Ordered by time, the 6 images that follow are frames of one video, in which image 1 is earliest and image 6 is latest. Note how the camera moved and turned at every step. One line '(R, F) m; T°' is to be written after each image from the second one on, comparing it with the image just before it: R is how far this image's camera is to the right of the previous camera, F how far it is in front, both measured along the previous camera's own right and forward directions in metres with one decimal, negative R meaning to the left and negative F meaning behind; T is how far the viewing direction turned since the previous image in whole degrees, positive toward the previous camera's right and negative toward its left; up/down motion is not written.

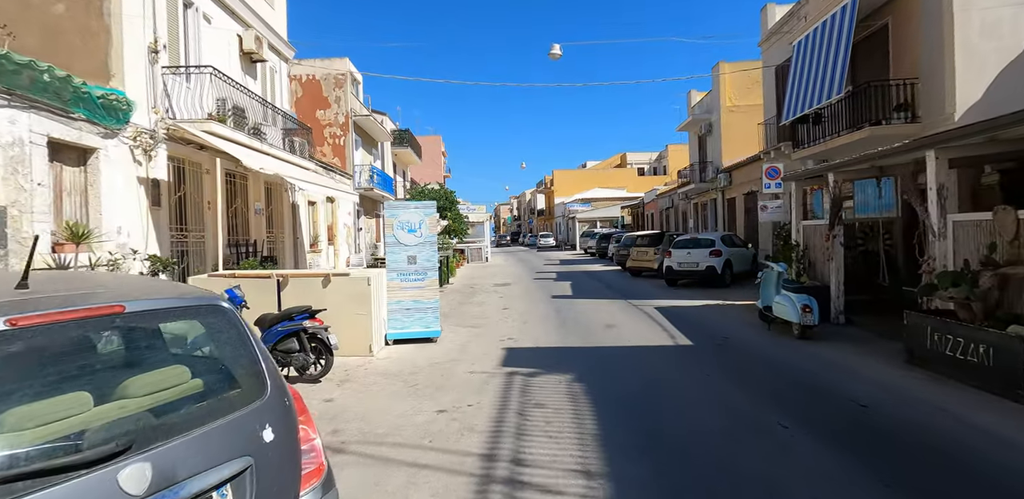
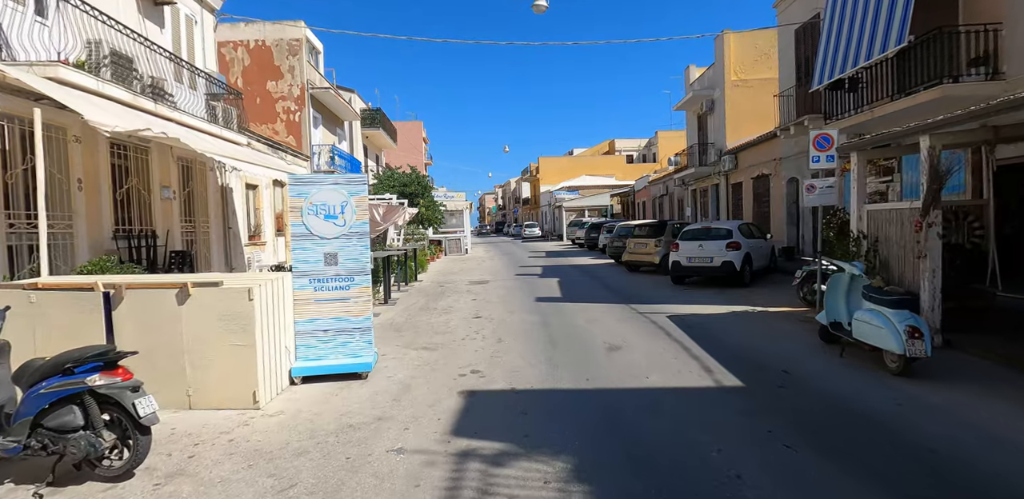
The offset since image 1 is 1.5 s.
(+0.2, +2.6) m; +1°
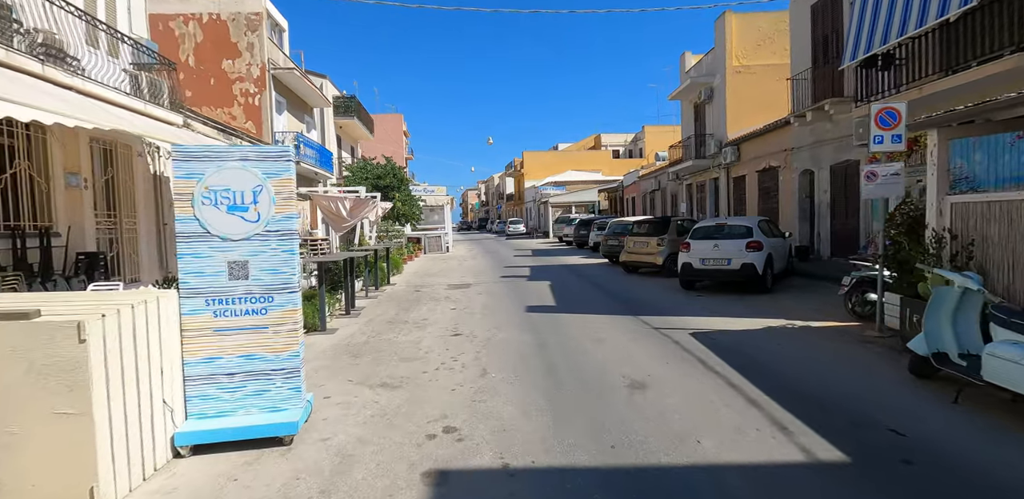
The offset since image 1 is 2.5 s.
(-0.1, +1.8) m; +2°
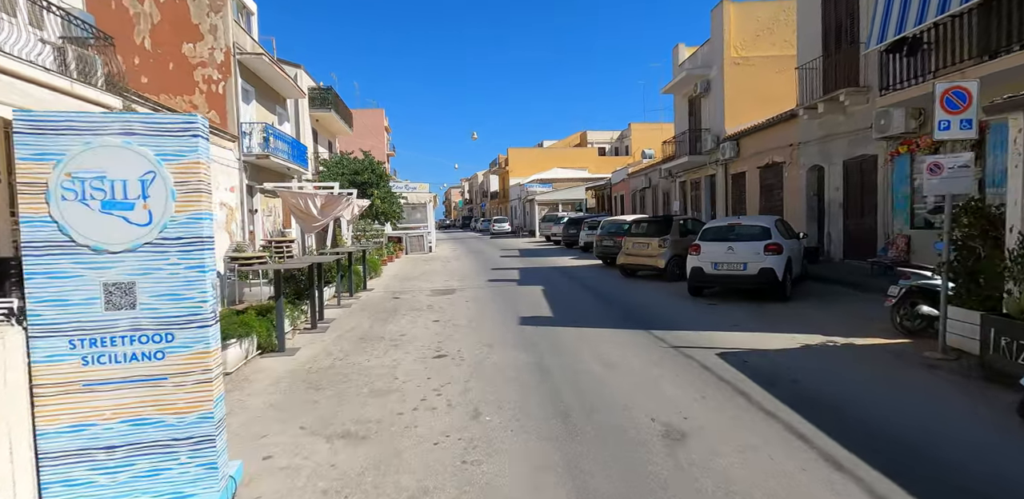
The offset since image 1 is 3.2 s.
(-0.1, +1.2) m; +2°
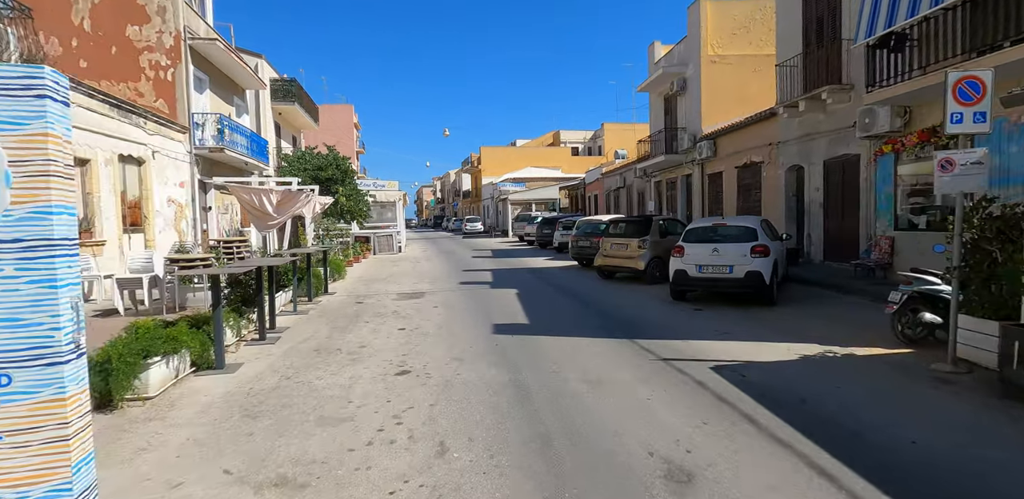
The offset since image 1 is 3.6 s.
(0.0, +0.7) m; +3°
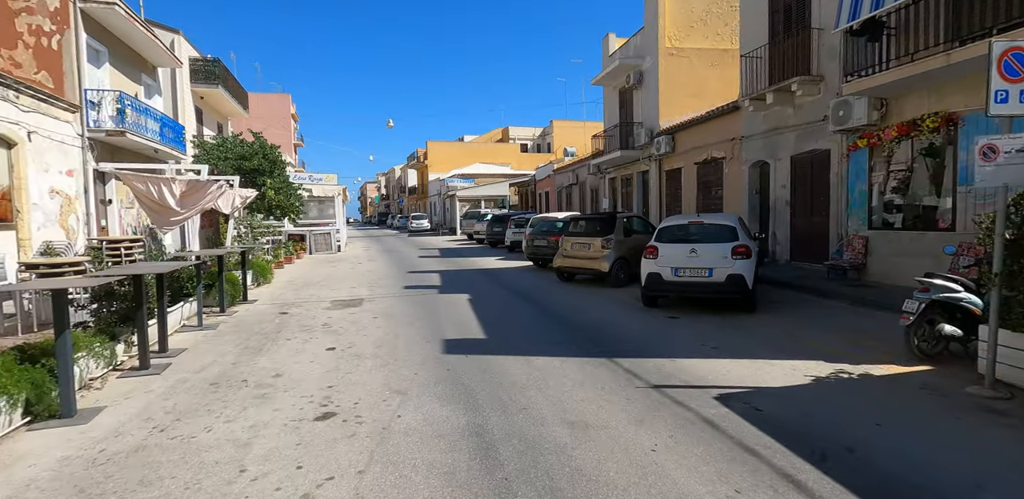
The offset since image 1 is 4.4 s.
(-0.1, +1.3) m; +6°
